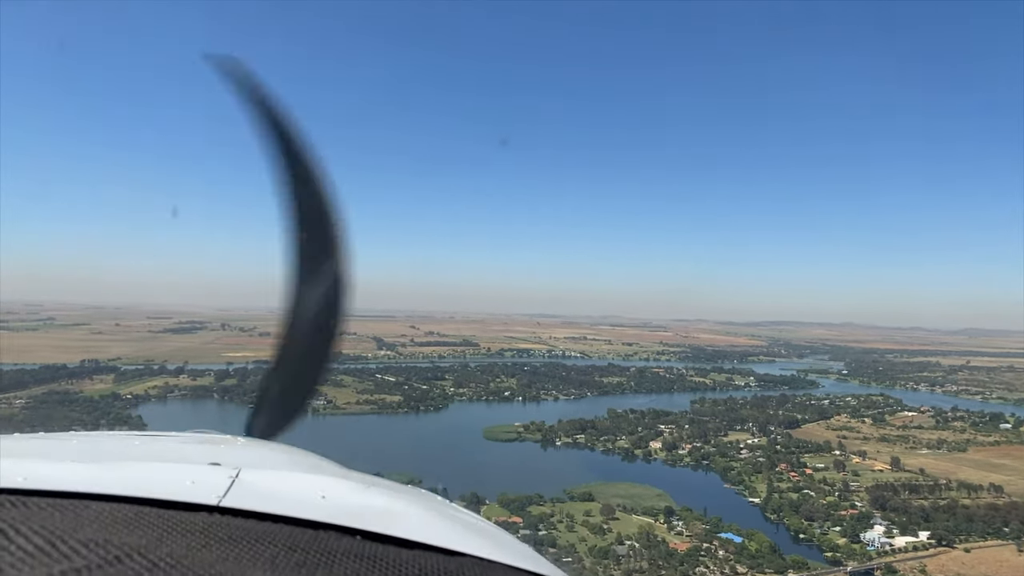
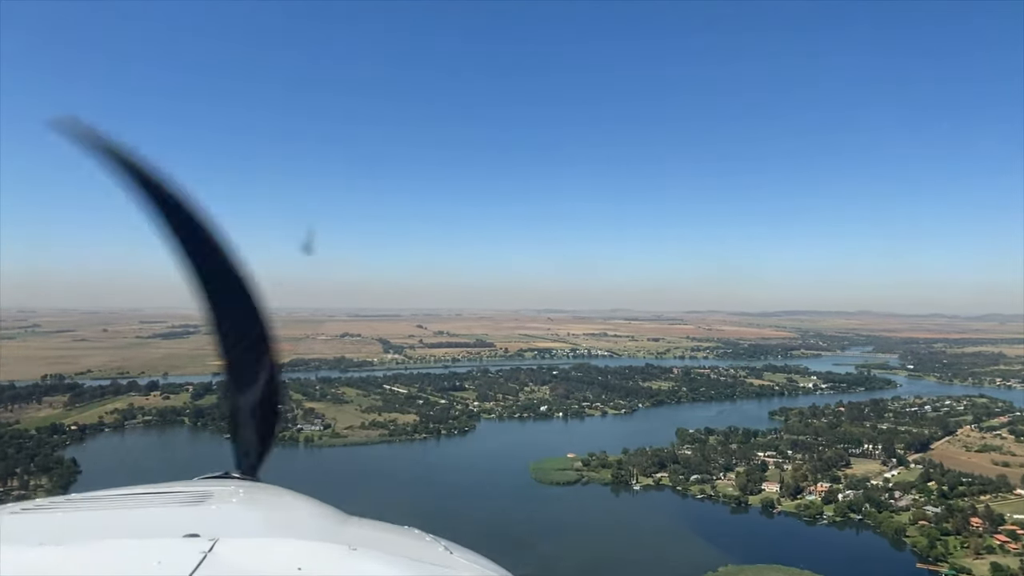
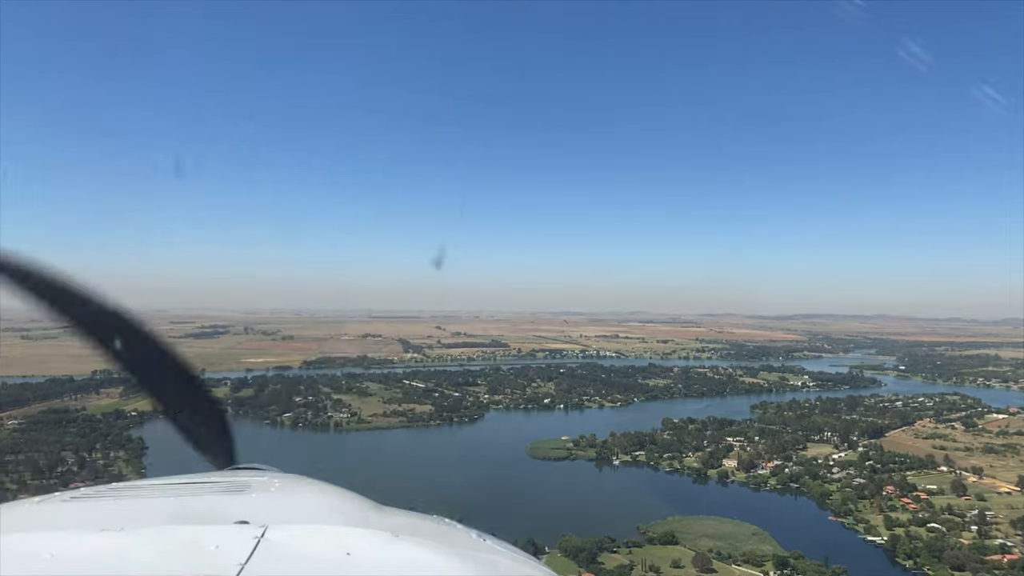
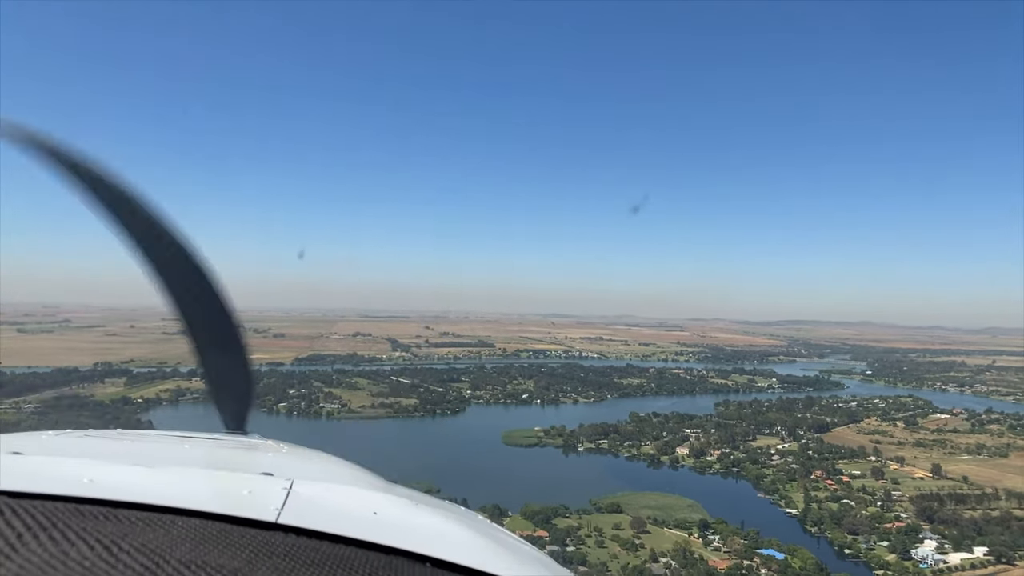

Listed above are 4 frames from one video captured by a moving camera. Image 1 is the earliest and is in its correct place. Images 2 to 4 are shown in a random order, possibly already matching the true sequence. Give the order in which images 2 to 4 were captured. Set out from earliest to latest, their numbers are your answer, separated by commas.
4, 3, 2
